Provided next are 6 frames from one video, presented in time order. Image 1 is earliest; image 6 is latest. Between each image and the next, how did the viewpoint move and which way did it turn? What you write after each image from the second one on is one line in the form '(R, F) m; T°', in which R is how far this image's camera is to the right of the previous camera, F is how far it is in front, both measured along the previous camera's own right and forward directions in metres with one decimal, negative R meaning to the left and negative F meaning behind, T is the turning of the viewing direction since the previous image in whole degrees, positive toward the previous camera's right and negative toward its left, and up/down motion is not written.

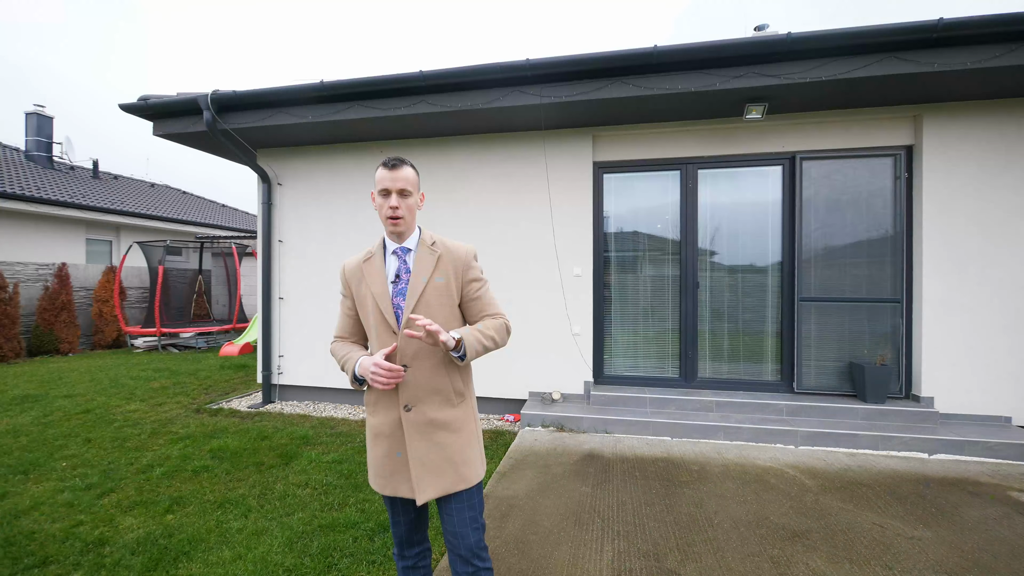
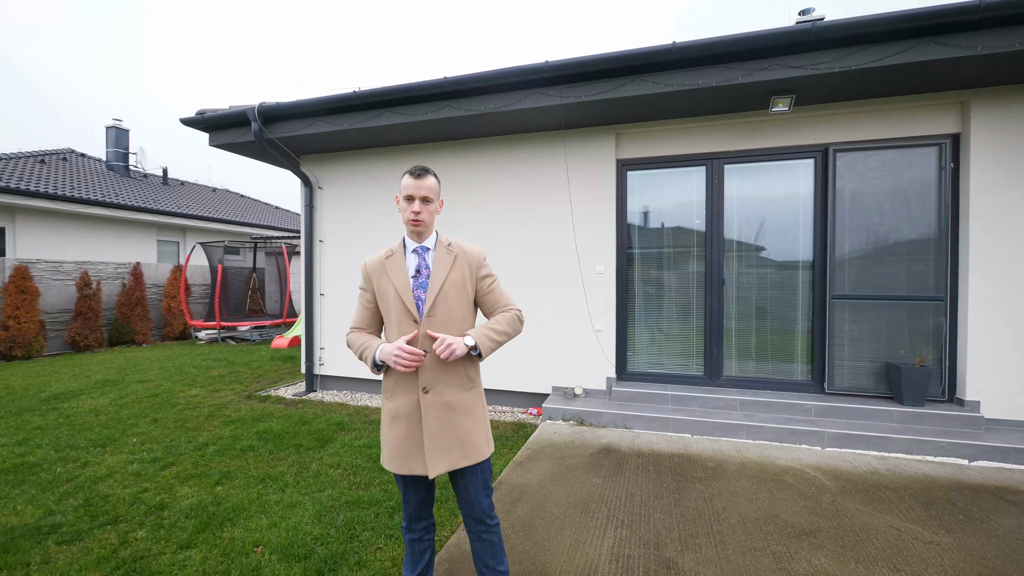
(+0.2, -0.1) m; -5°
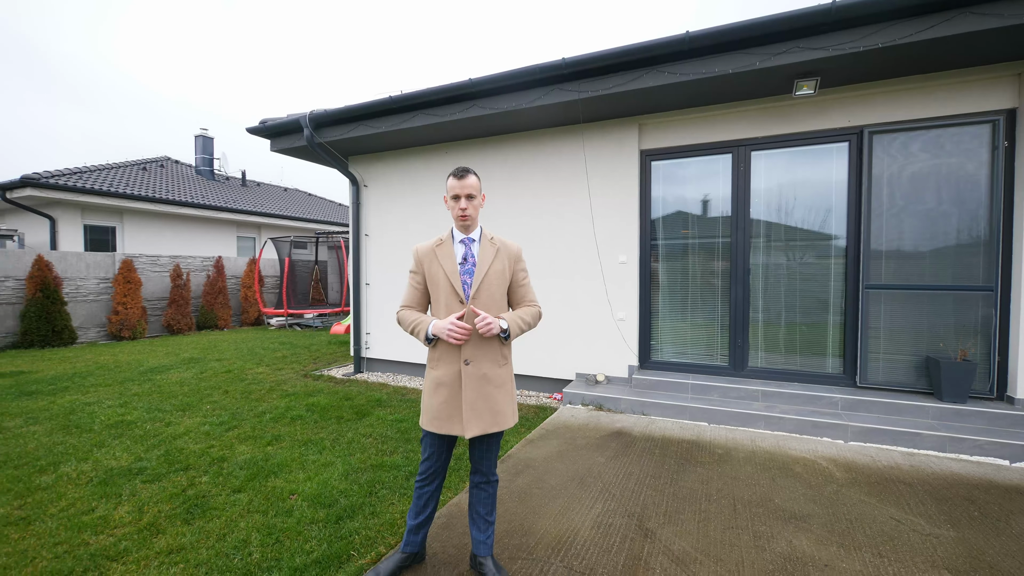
(+0.3, -0.2) m; -7°
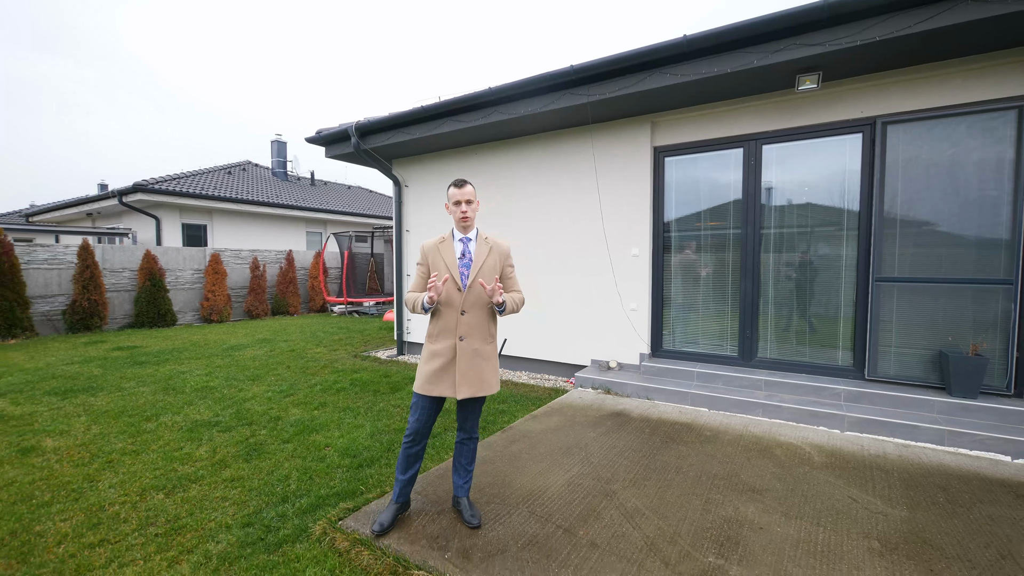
(+0.4, -0.3) m; -8°
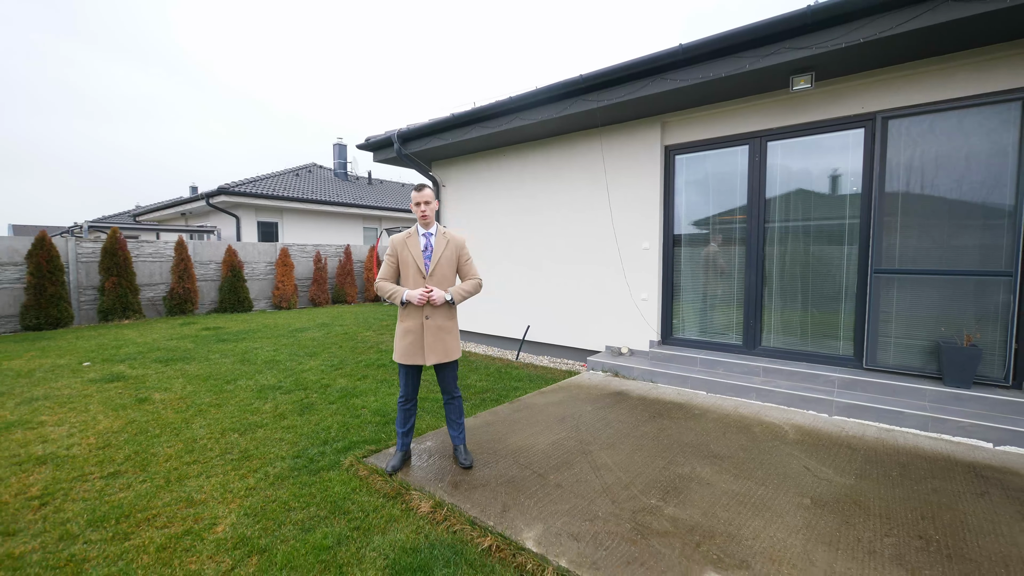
(+0.4, -0.4) m; -7°
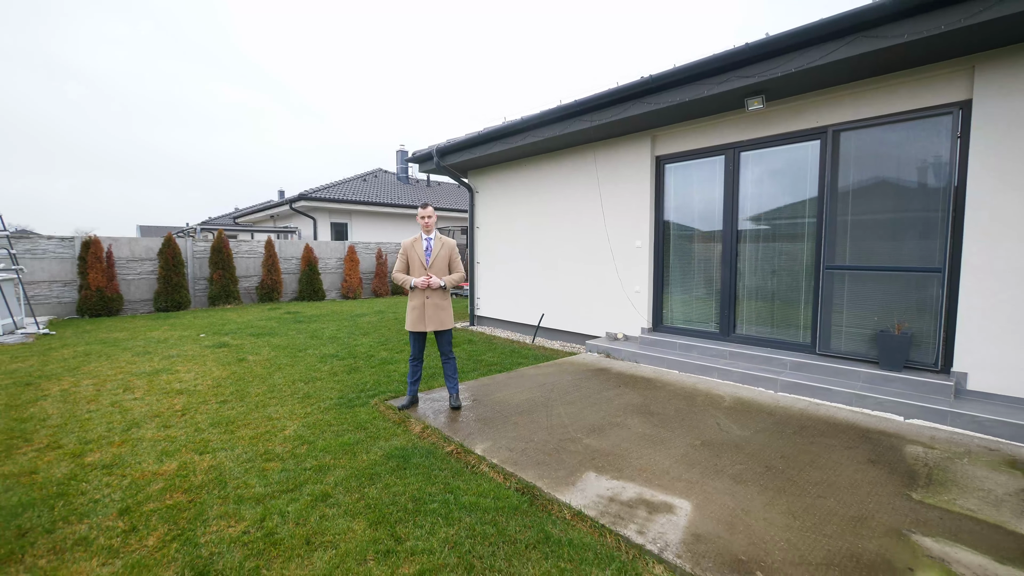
(+0.7, -0.8) m; -8°
